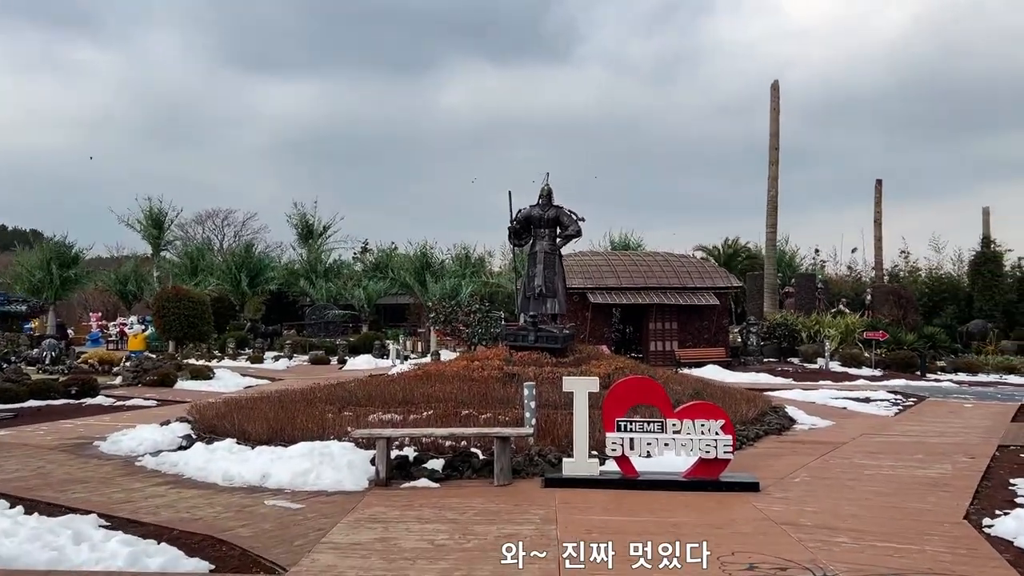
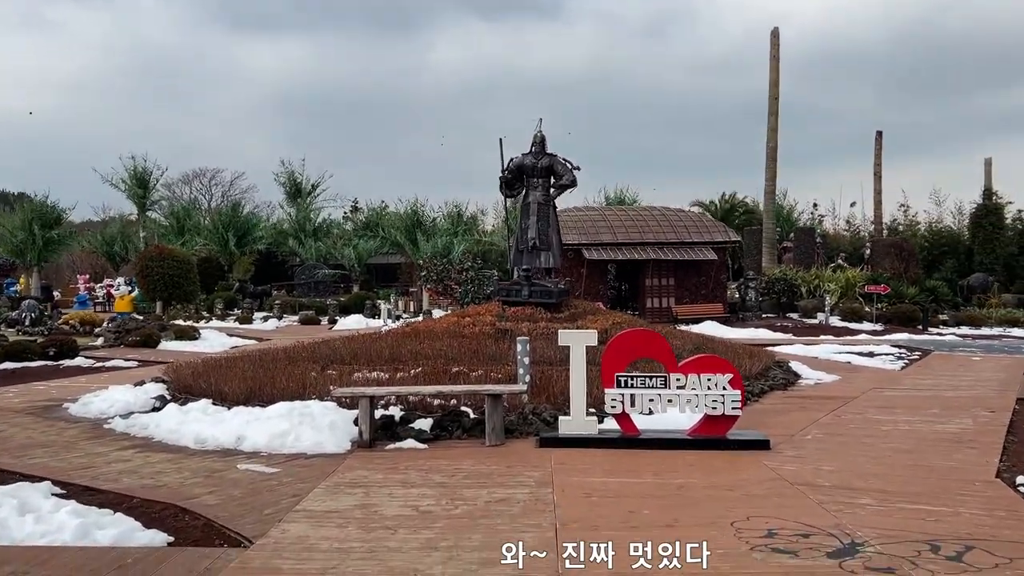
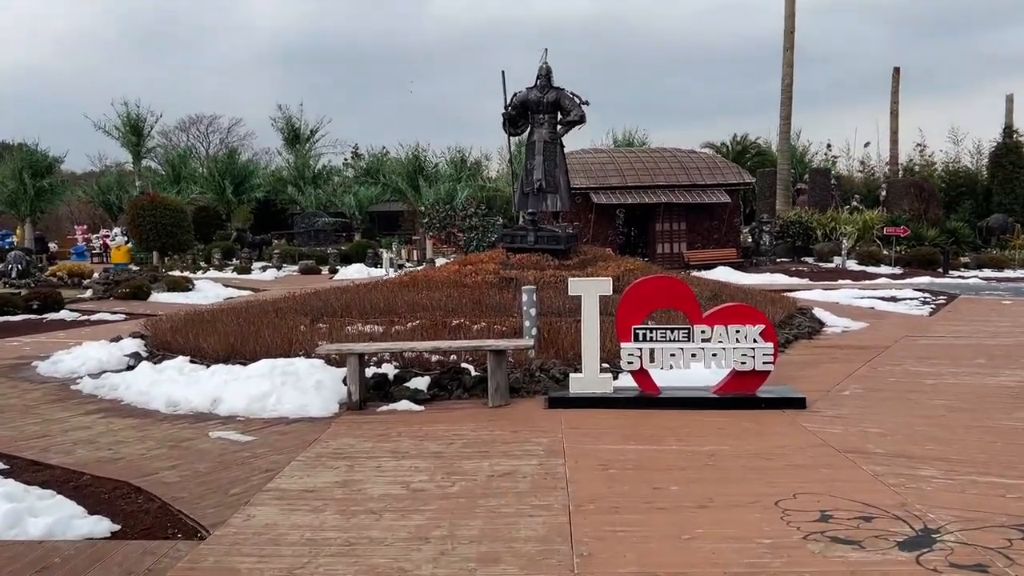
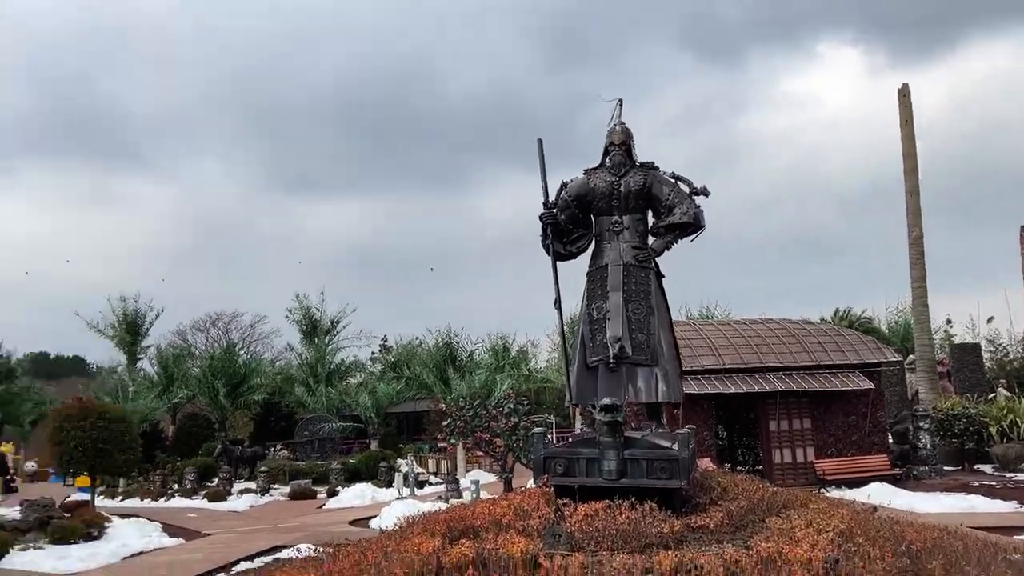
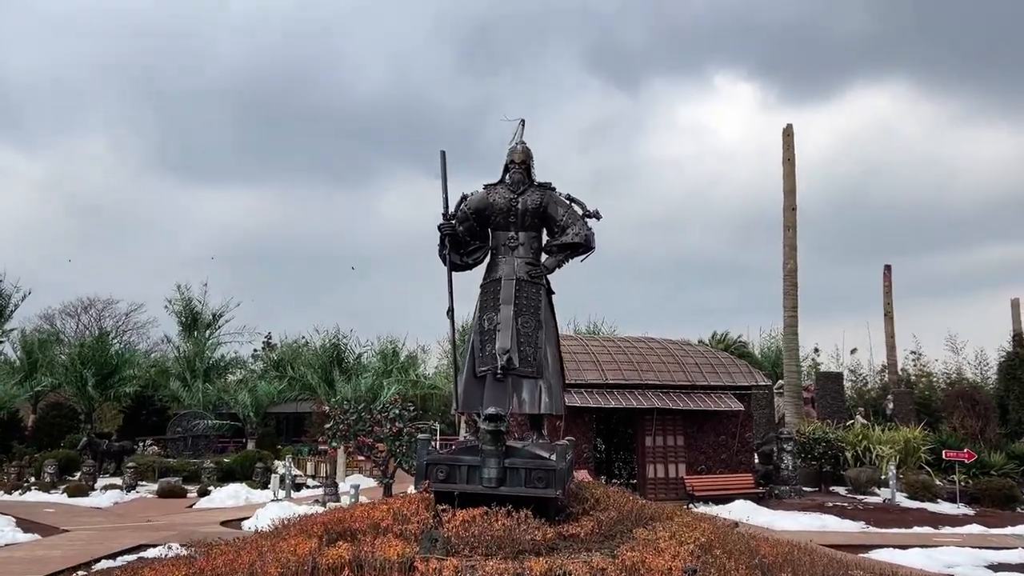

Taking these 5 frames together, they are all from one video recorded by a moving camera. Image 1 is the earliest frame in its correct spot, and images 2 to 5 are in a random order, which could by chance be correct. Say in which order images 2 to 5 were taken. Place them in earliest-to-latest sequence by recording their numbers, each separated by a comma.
2, 3, 5, 4
